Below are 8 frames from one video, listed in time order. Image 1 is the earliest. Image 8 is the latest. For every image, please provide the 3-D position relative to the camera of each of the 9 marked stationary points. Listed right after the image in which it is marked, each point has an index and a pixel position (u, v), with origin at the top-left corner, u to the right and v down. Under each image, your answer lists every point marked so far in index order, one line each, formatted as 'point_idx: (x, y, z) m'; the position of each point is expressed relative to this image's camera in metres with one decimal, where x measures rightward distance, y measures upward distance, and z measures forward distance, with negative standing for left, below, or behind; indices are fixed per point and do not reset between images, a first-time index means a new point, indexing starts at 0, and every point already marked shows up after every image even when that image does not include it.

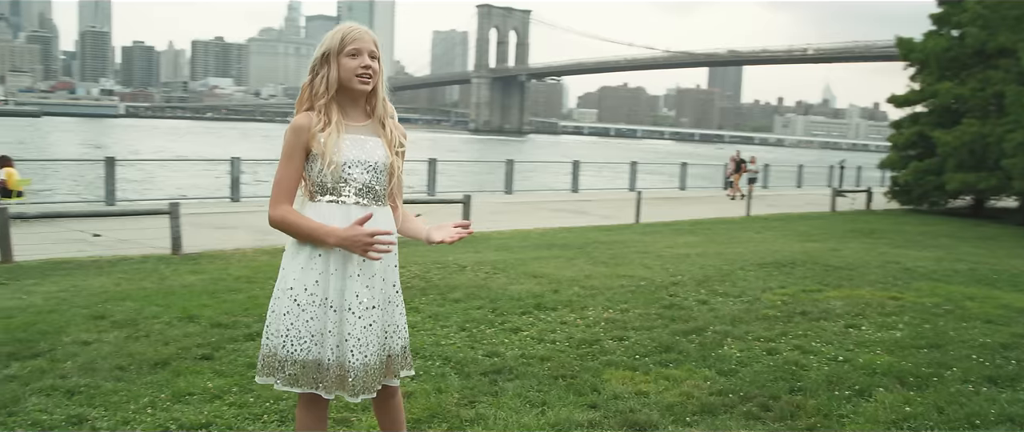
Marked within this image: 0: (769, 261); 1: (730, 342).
0: (+2.5, -0.4, +10.2) m
1: (+1.5, -0.9, +7.0) m
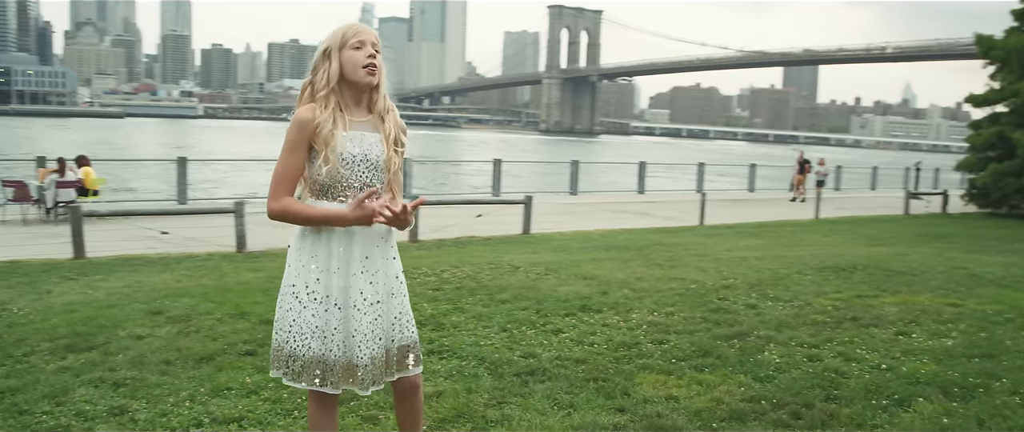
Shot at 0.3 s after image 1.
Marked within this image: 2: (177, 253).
0: (+3.1, -0.5, +10.0) m
1: (+1.7, -0.9, +6.9) m
2: (-3.5, -0.4, +10.7) m
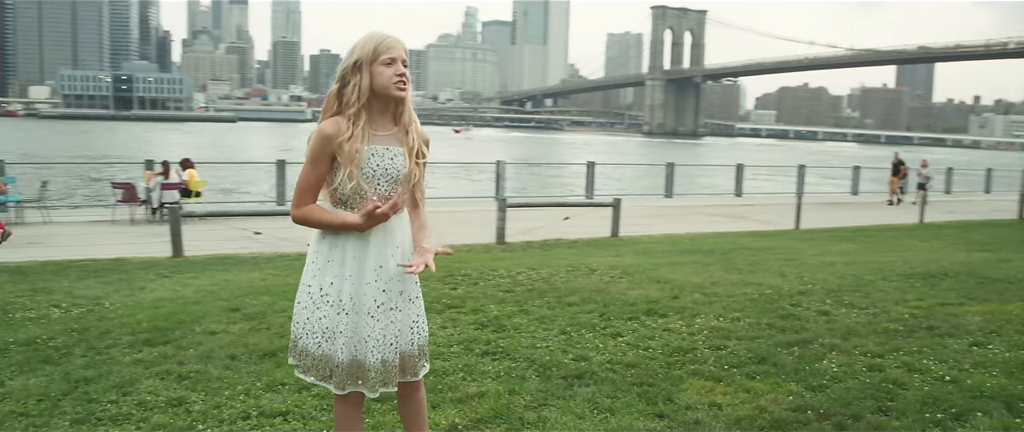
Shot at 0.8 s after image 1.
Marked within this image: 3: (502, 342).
0: (+3.8, -0.5, +9.7) m
1: (+2.1, -0.9, +6.7) m
2: (-2.6, -0.4, +11.2) m
3: (-0.1, -0.9, +7.1) m
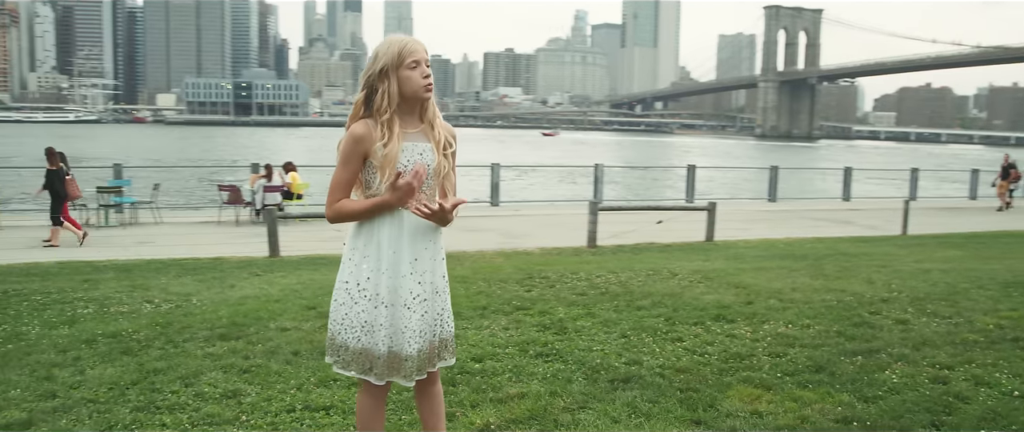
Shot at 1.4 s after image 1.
0: (+4.5, -0.6, +9.2) m
1: (+2.4, -0.9, +6.4) m
2: (-1.7, -0.4, +11.5) m
3: (+0.3, -0.9, +7.1) m
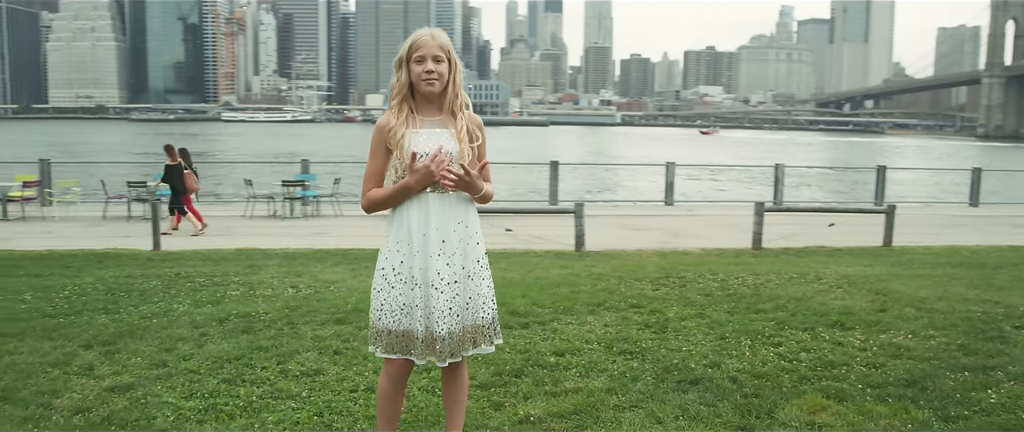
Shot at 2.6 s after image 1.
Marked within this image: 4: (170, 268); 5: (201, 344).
0: (+5.5, -0.6, +7.9) m
1: (+2.8, -0.9, +5.8) m
2: (0.0, -0.4, +11.7) m
3: (+0.9, -0.9, +6.9) m
4: (-3.4, -0.5, +10.3) m
5: (-2.2, -0.9, +7.3) m
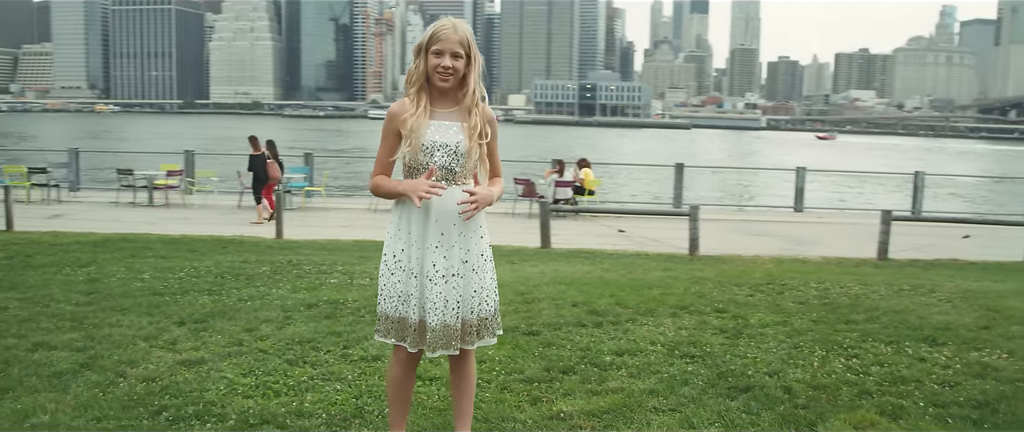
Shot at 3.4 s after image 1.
0: (+6.0, -0.8, +6.9) m
1: (+3.0, -1.0, +5.3) m
2: (+1.3, -0.4, +11.5) m
3: (+1.3, -0.9, +6.7) m
4: (-2.4, -0.4, +10.7) m
5: (-1.7, -0.8, +7.6) m
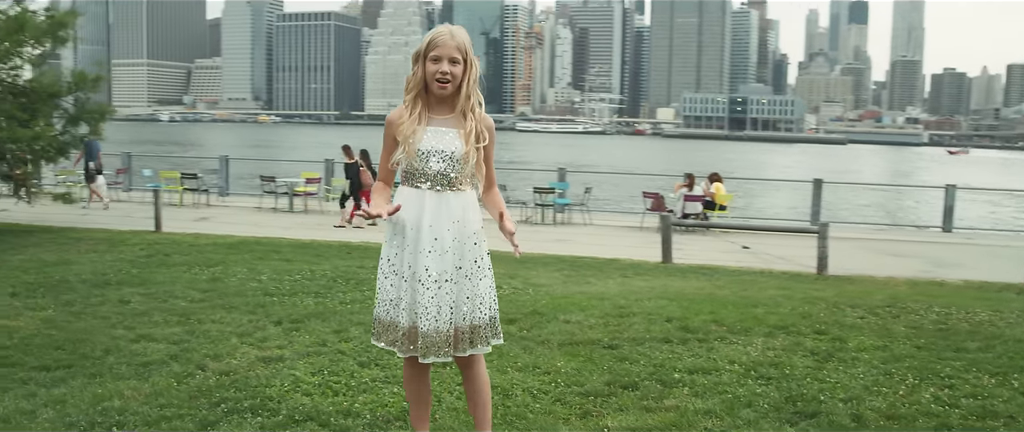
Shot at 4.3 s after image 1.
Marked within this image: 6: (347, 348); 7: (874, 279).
0: (+6.4, -1.0, +5.8) m
1: (+3.1, -1.1, +4.6) m
2: (+2.5, -0.5, +11.1) m
3: (+1.8, -0.9, +6.3) m
4: (-1.2, -0.5, +10.9) m
5: (-1.0, -0.8, +7.7) m
6: (-1.1, -0.9, +7.1) m
7: (+3.6, -0.6, +10.4) m
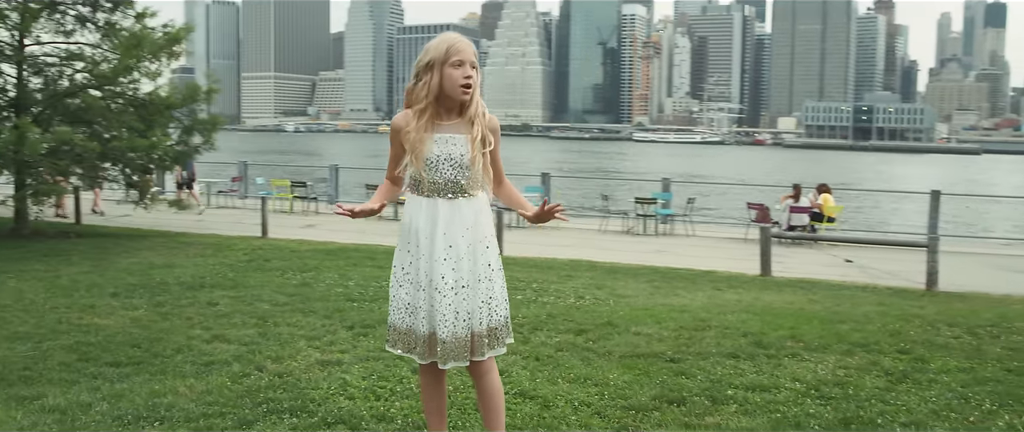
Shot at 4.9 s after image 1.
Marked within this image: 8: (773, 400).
0: (+6.6, -1.1, +4.8) m
1: (+3.2, -1.2, +4.1) m
2: (+3.5, -0.7, +10.6) m
3: (+2.0, -1.0, +6.0) m
4: (-0.2, -0.6, +10.9) m
5: (-0.6, -0.9, +7.7) m
6: (-0.7, -0.9, +7.1) m
7: (+4.4, -0.8, +9.8) m
8: (+1.4, -1.0, +5.7) m
